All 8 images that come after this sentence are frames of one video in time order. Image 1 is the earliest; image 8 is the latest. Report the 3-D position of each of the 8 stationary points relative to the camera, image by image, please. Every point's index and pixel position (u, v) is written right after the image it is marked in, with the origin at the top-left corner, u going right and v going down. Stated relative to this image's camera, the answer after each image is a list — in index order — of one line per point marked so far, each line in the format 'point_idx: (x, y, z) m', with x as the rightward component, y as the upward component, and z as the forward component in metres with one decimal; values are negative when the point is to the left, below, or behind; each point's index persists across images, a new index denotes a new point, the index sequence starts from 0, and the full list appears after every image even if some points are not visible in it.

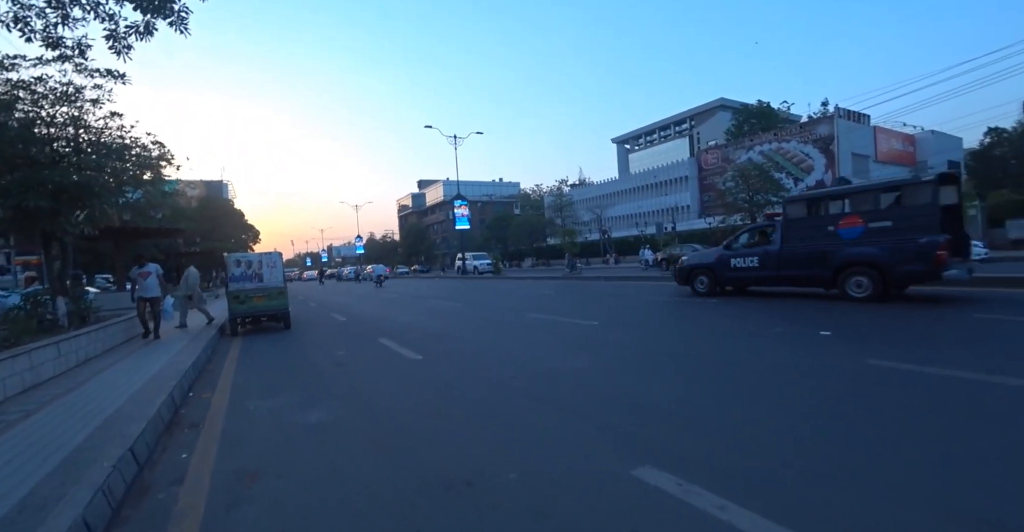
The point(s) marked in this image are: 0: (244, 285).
0: (-7.1, -0.5, +13.5) m
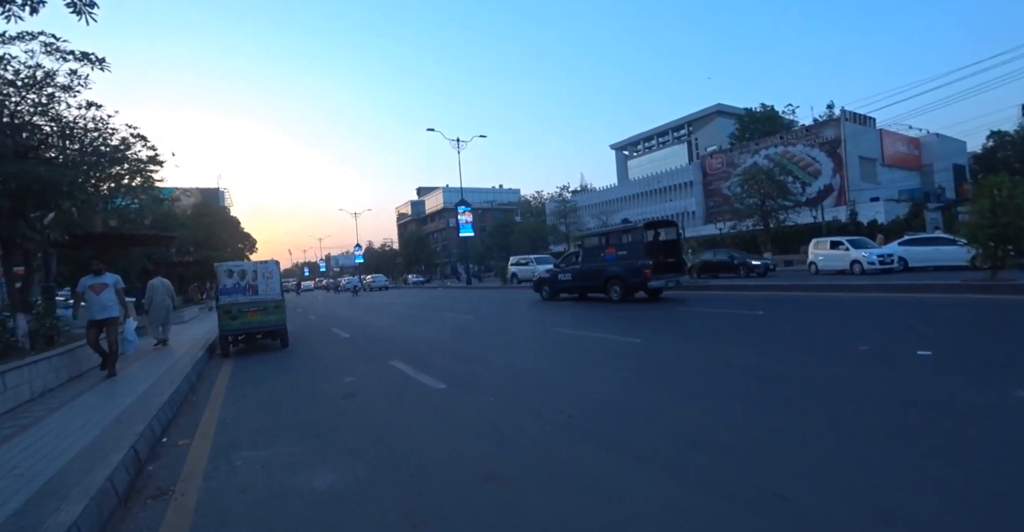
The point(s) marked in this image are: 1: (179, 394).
0: (-6.5, -0.8, +12.1) m
1: (-5.0, -1.9, +7.7) m
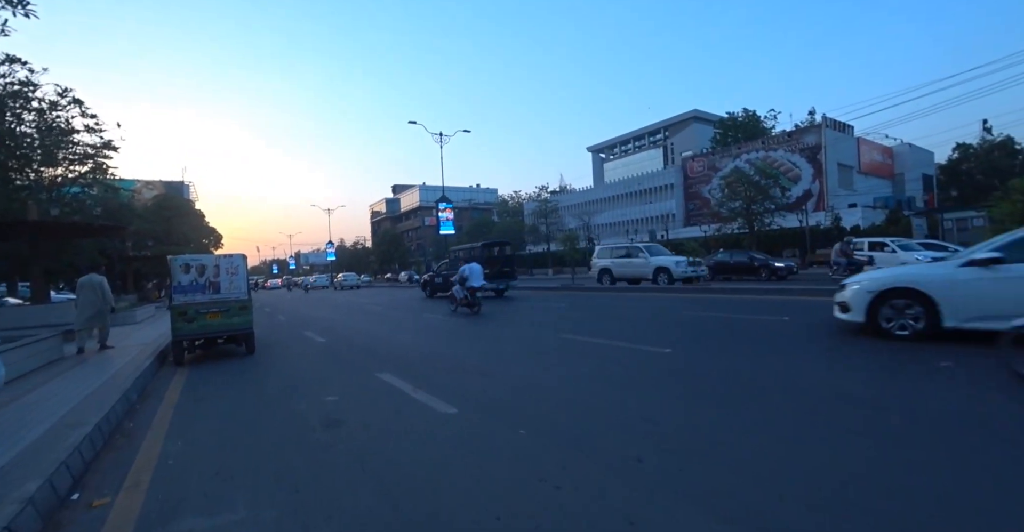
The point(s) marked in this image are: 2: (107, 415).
0: (-6.5, -0.6, +10.4) m
1: (-4.7, -1.8, +6.0) m
2: (-4.7, -1.7, +6.0) m
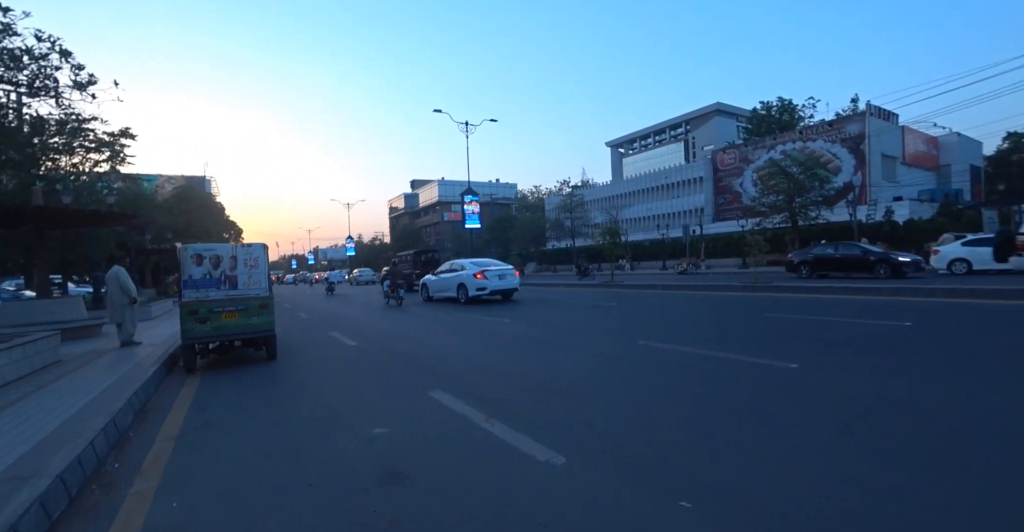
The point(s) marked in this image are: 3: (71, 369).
0: (-5.3, -0.5, +8.9) m
1: (-3.7, -1.7, +4.5) m
2: (-3.7, -1.6, +4.4) m
3: (-8.2, -1.9, +9.5) m
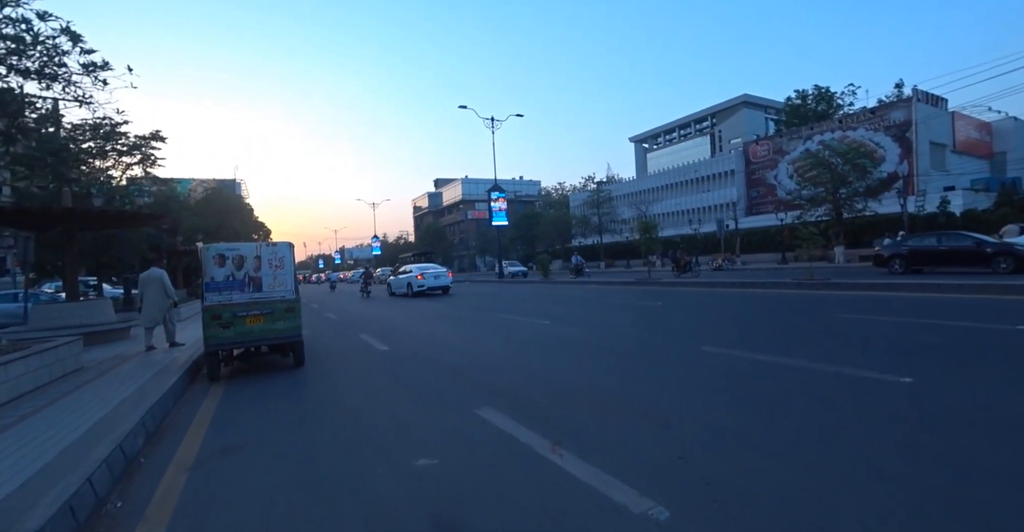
0: (-4.5, -0.5, +8.3) m
1: (-3.1, -1.7, +3.8) m
2: (-3.2, -1.6, +3.8) m
3: (-7.4, -2.0, +9.0) m
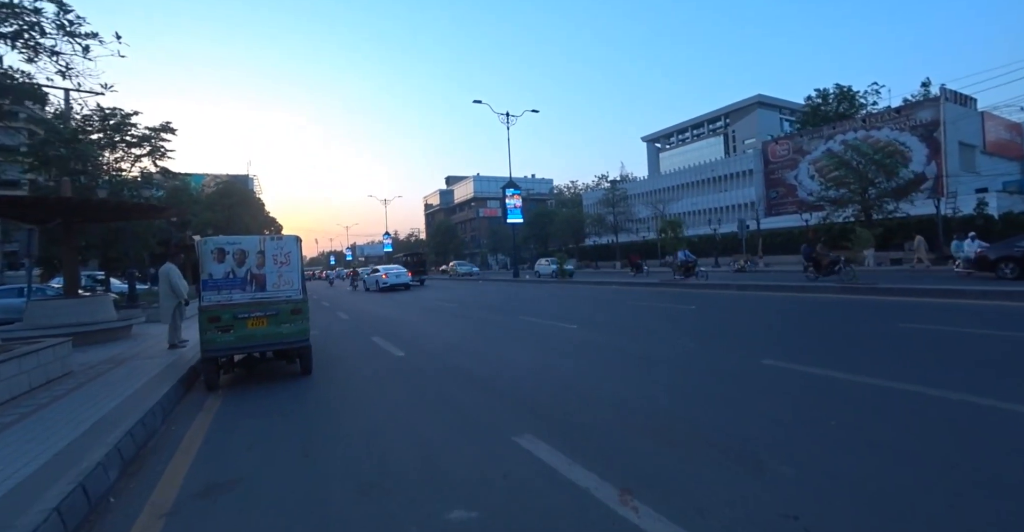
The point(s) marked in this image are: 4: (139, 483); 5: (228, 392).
0: (-4.1, -0.4, +7.4) m
1: (-2.8, -1.7, +2.9) m
2: (-2.8, -1.6, +2.9) m
3: (-6.9, -1.9, +8.2) m
4: (-3.2, -1.9, +4.4) m
5: (-4.2, -1.9, +7.6) m
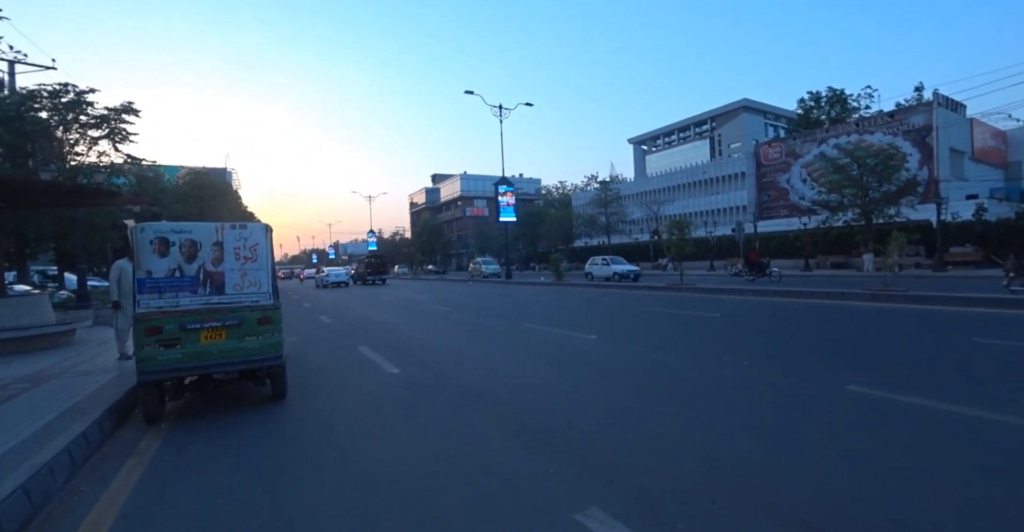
0: (-3.7, -0.4, +5.7) m
1: (-2.3, -1.6, +1.3) m
2: (-2.3, -1.6, +1.2) m
3: (-6.6, -1.8, +6.4) m
4: (-2.8, -1.8, +2.8) m
5: (-3.9, -1.8, +5.9) m
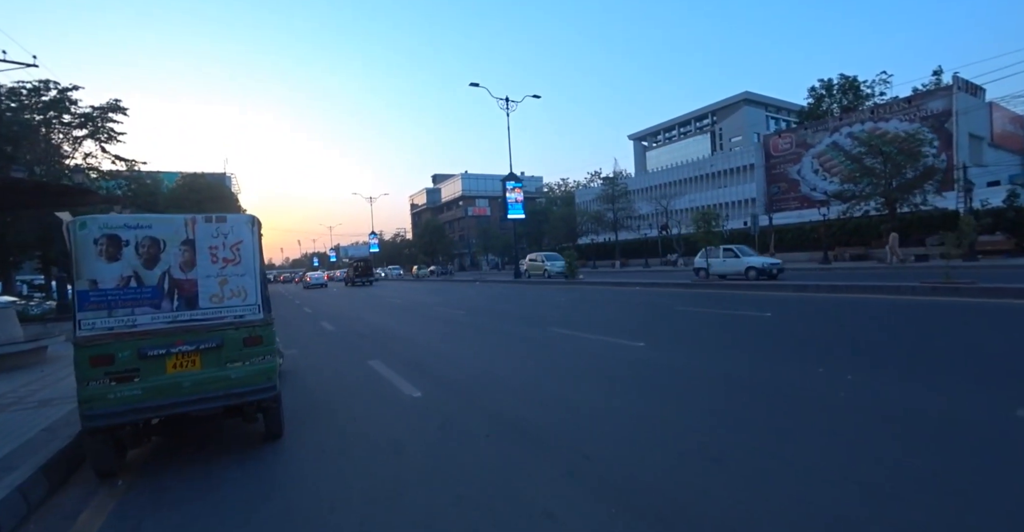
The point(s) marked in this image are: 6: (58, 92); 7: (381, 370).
0: (-3.2, -0.4, +4.4) m
1: (-1.7, -1.7, -0.1) m
2: (-1.7, -1.6, -0.1) m
3: (-6.0, -1.9, +5.1) m
4: (-2.2, -1.8, +1.4) m
5: (-3.3, -1.9, +4.6) m
6: (-17.5, +6.7, +19.6) m
7: (-2.6, -1.9, +9.8) m
